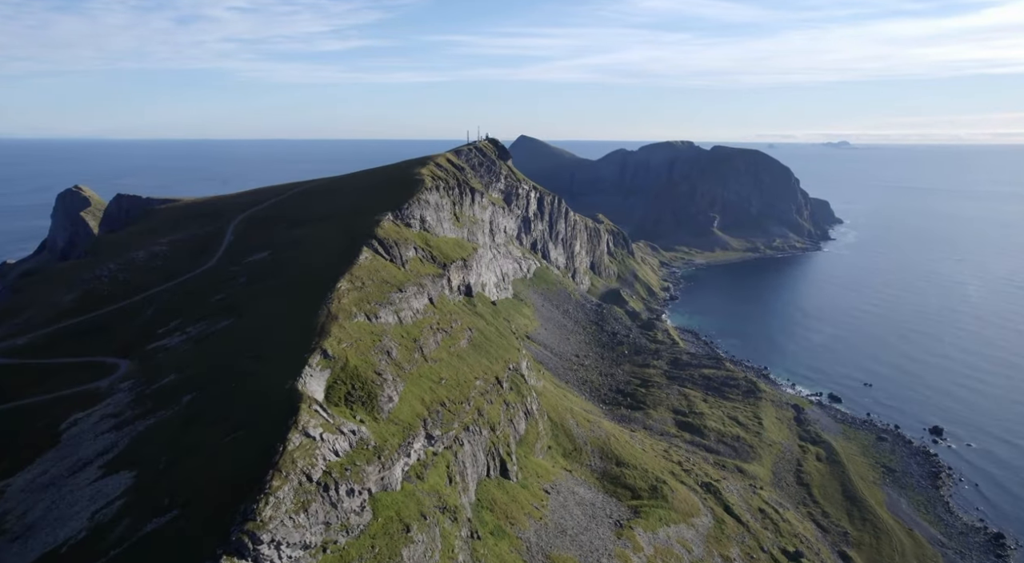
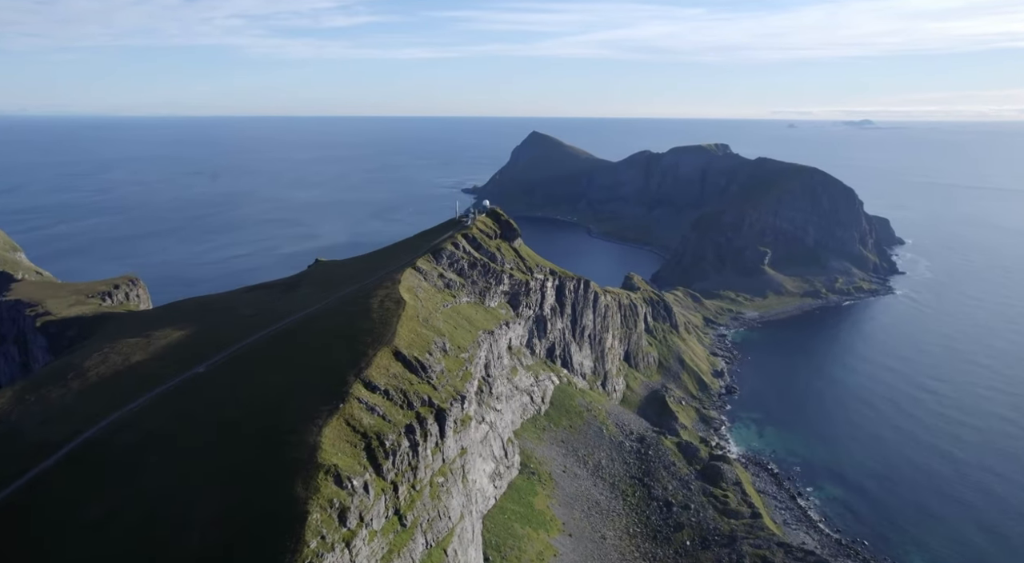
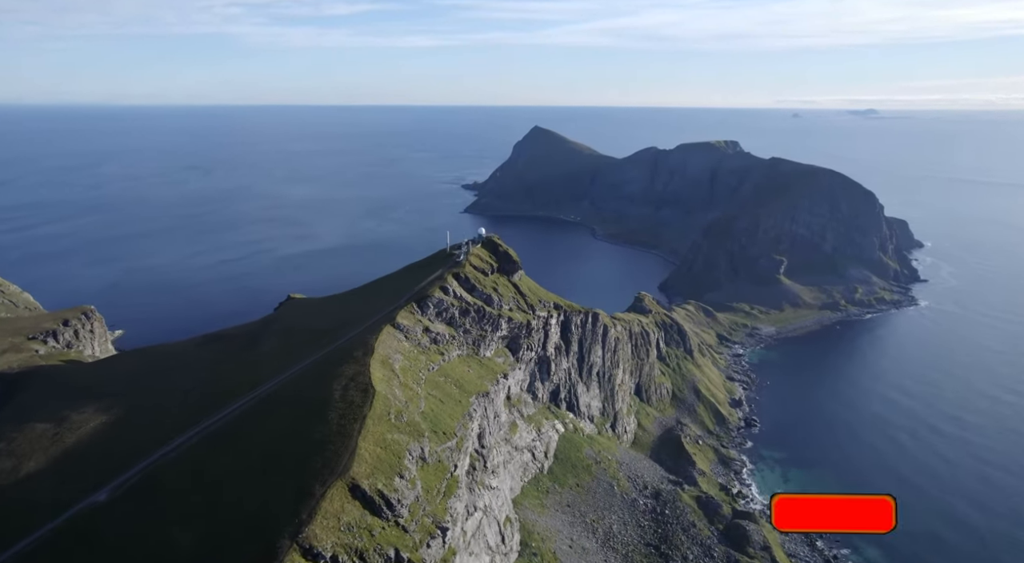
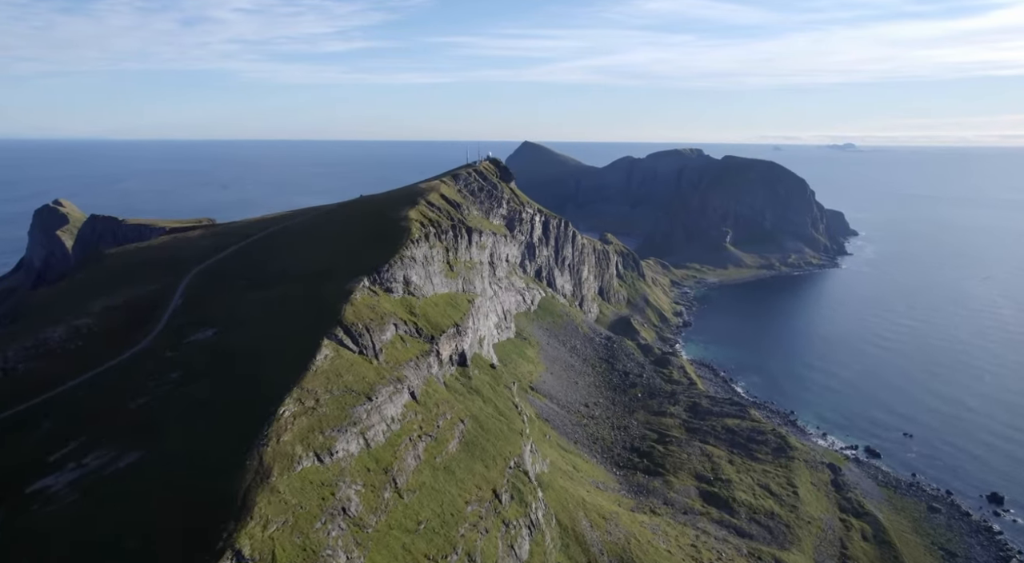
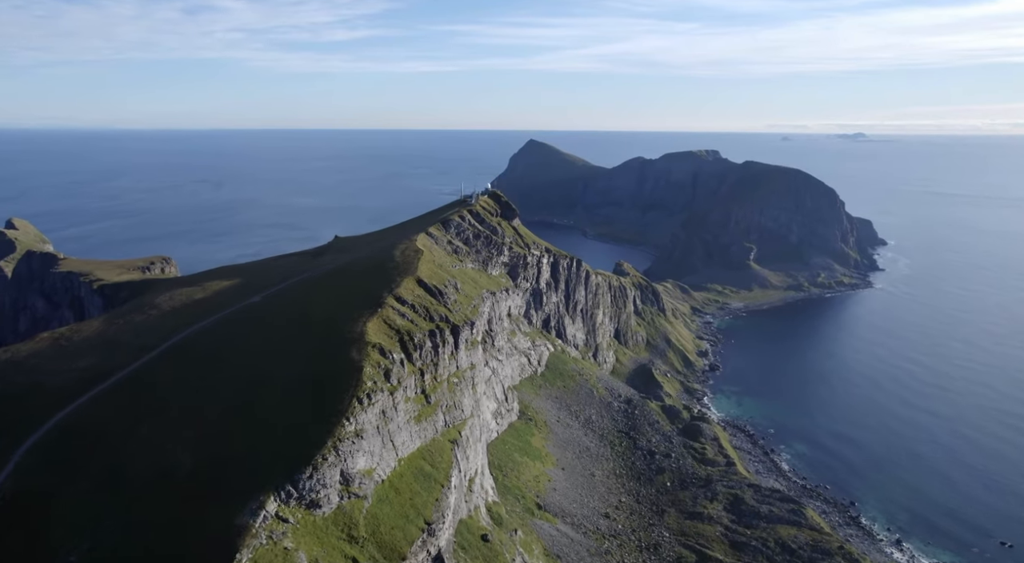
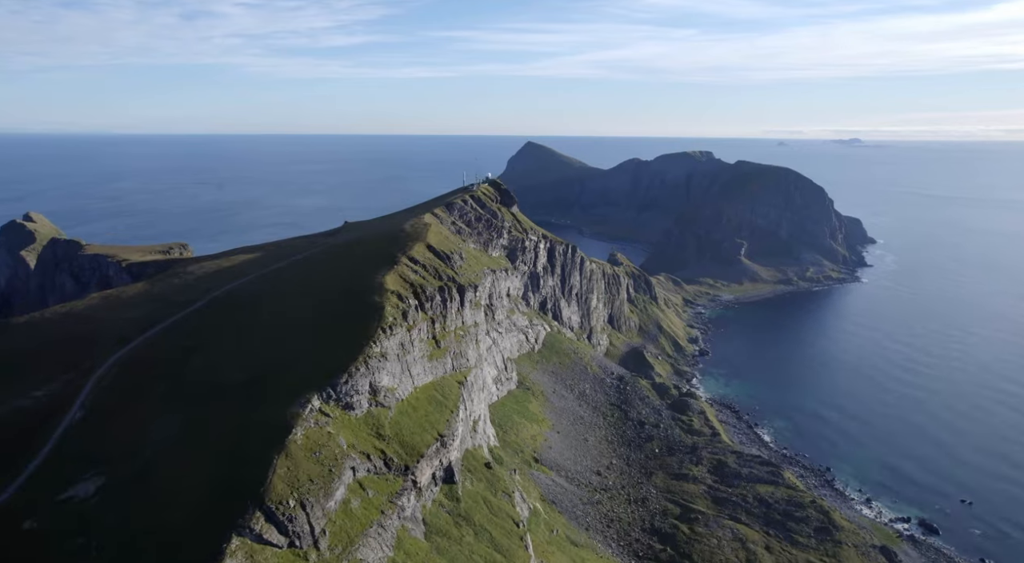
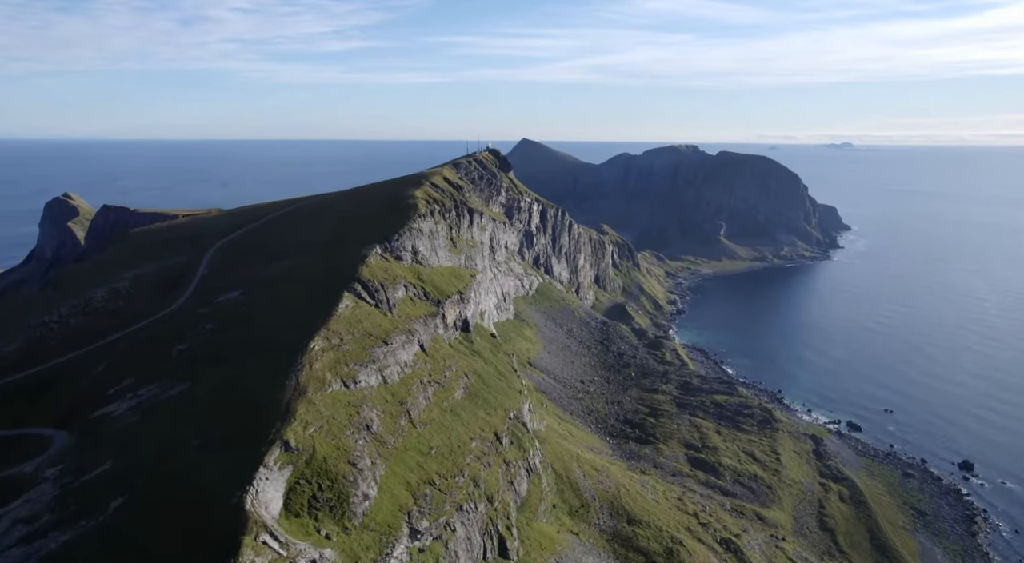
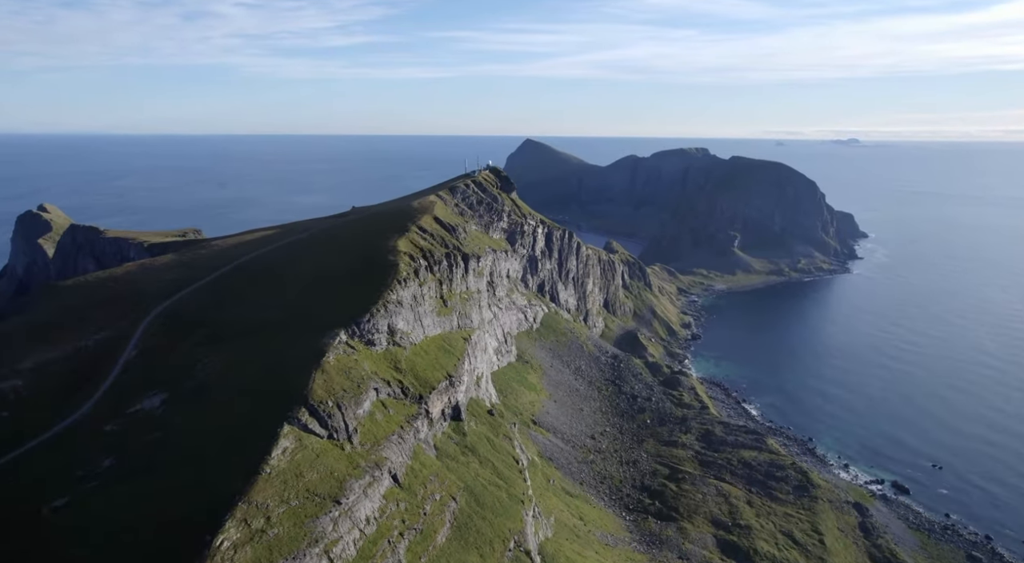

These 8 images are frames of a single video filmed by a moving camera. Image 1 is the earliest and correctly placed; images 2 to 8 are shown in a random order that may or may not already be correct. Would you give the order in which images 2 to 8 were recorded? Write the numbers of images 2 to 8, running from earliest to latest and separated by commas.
7, 4, 8, 6, 5, 2, 3
